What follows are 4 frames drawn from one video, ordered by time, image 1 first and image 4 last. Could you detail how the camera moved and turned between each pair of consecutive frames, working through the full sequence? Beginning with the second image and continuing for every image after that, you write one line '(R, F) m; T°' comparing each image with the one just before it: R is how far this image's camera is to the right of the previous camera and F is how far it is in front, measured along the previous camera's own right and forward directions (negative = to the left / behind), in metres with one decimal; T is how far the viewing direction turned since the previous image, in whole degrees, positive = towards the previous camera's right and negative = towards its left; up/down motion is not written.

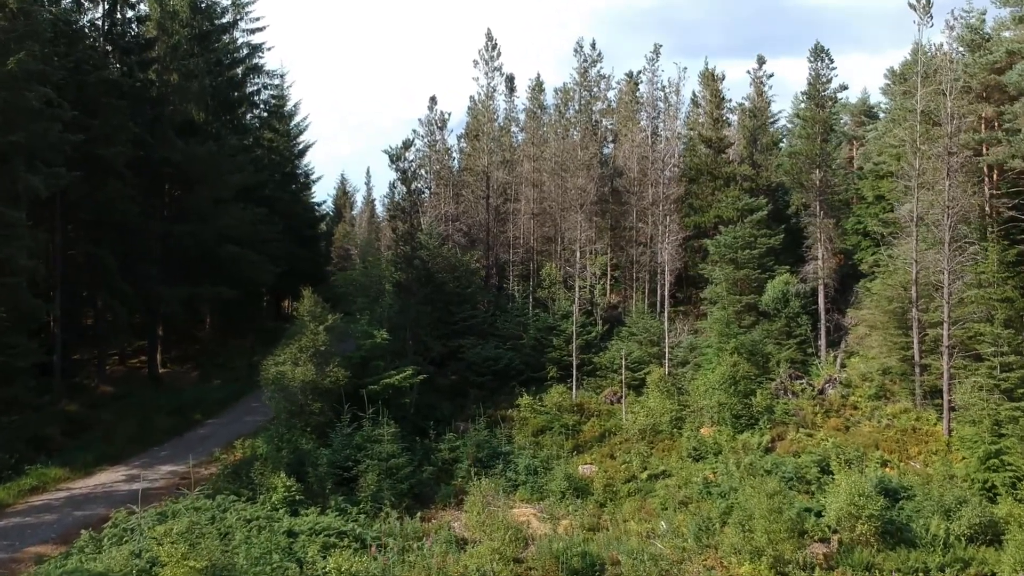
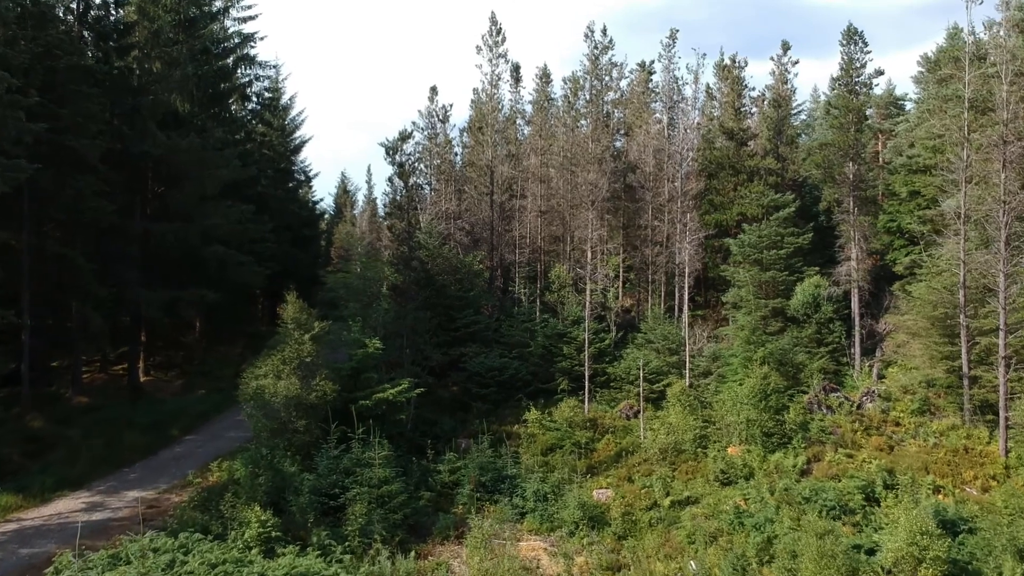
(0.0, +2.1) m; 0°
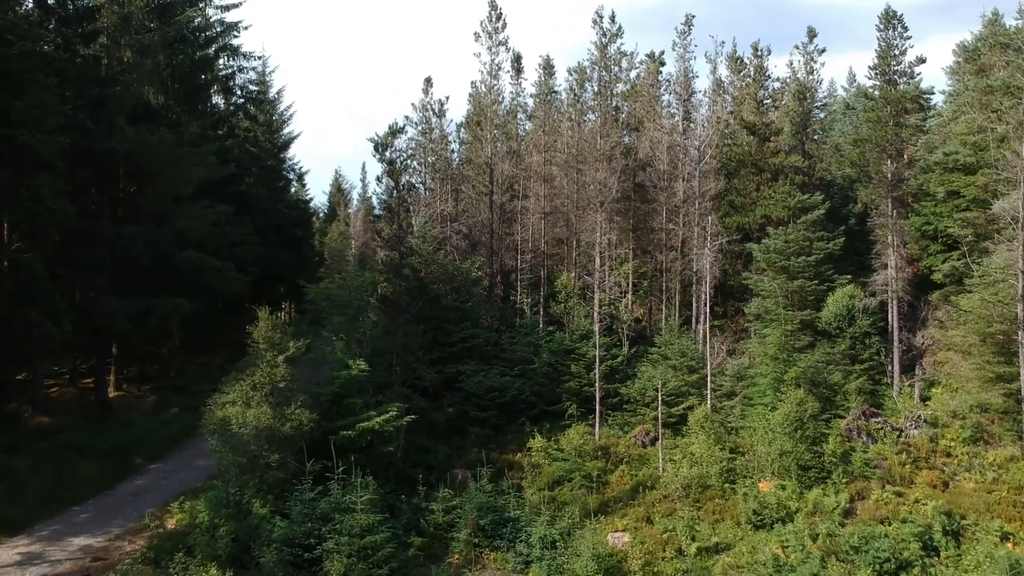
(-0.1, +2.4) m; 0°
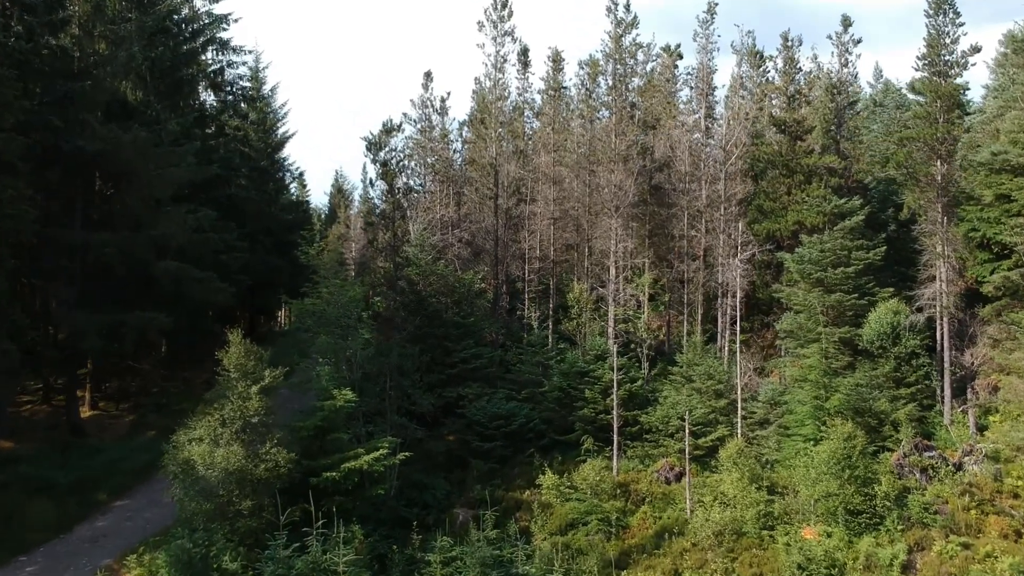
(-0.1, +2.2) m; 0°
